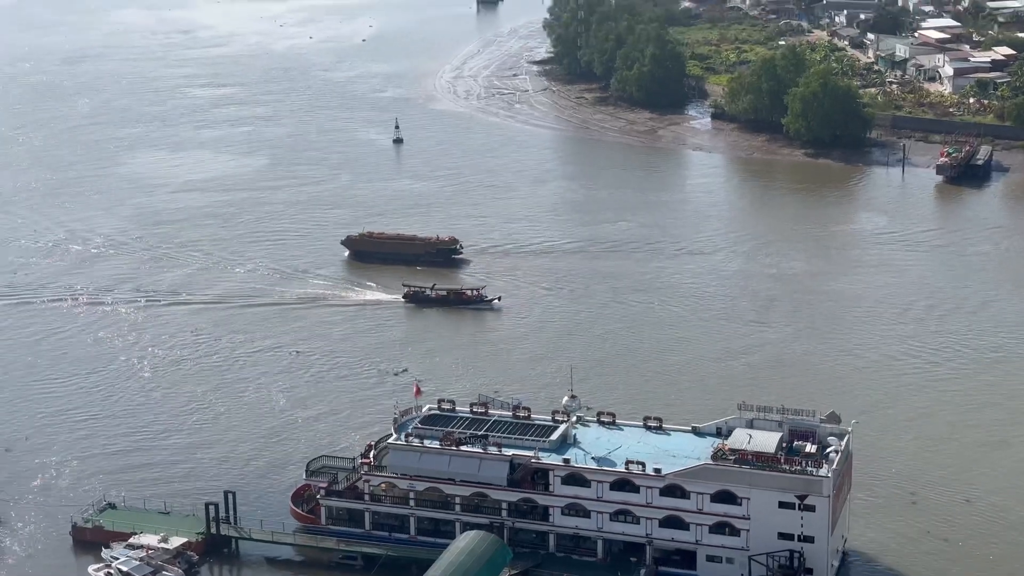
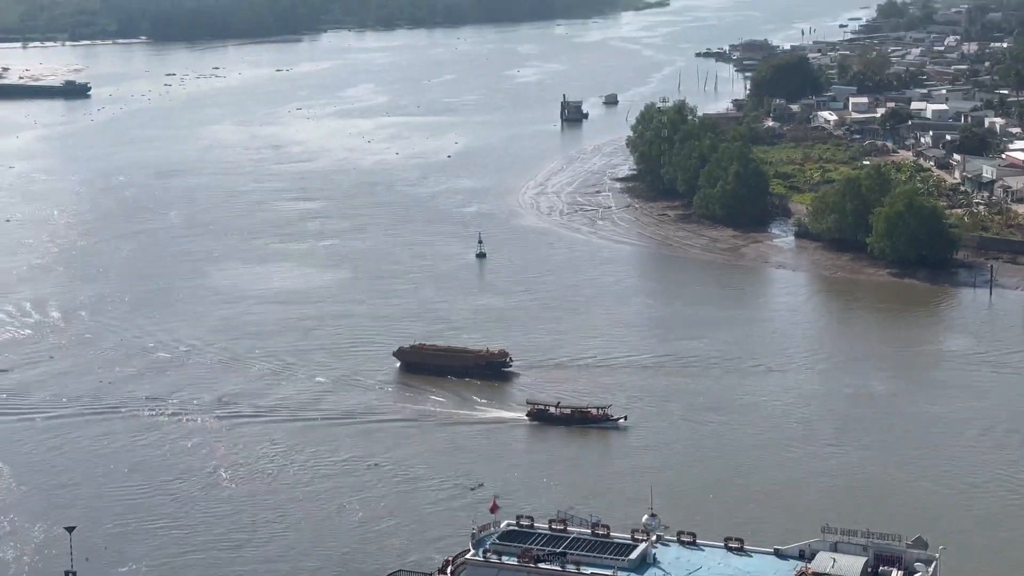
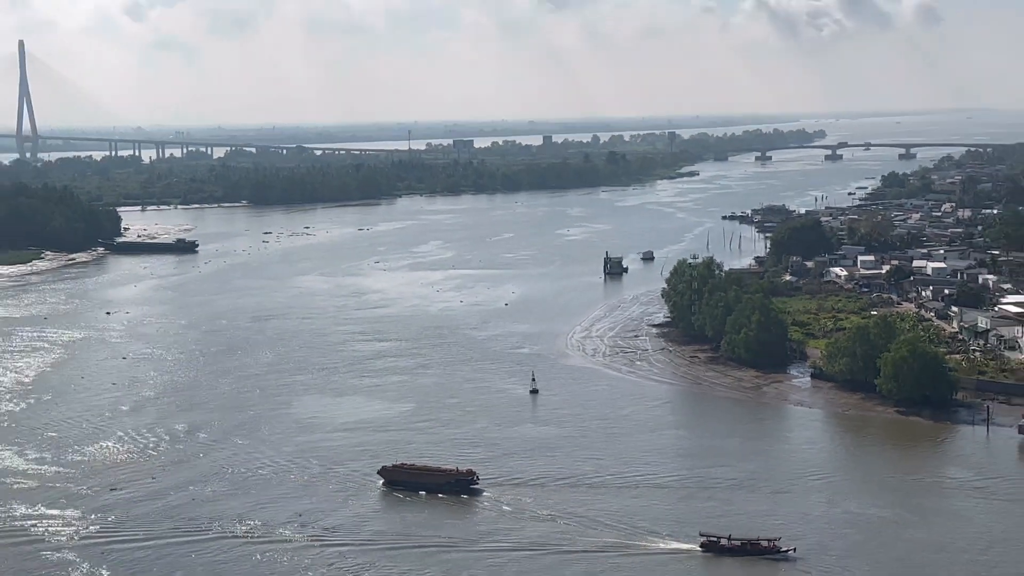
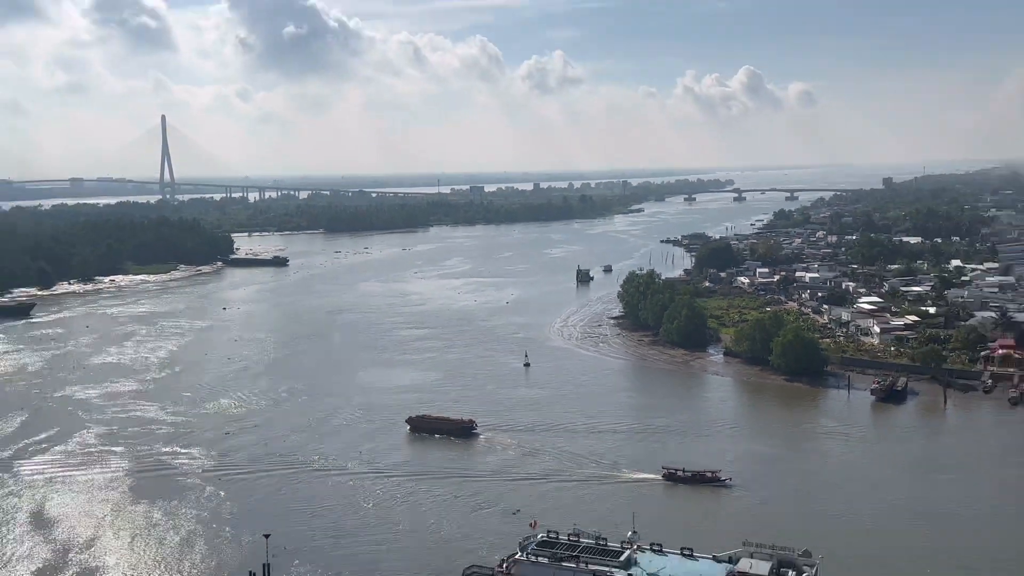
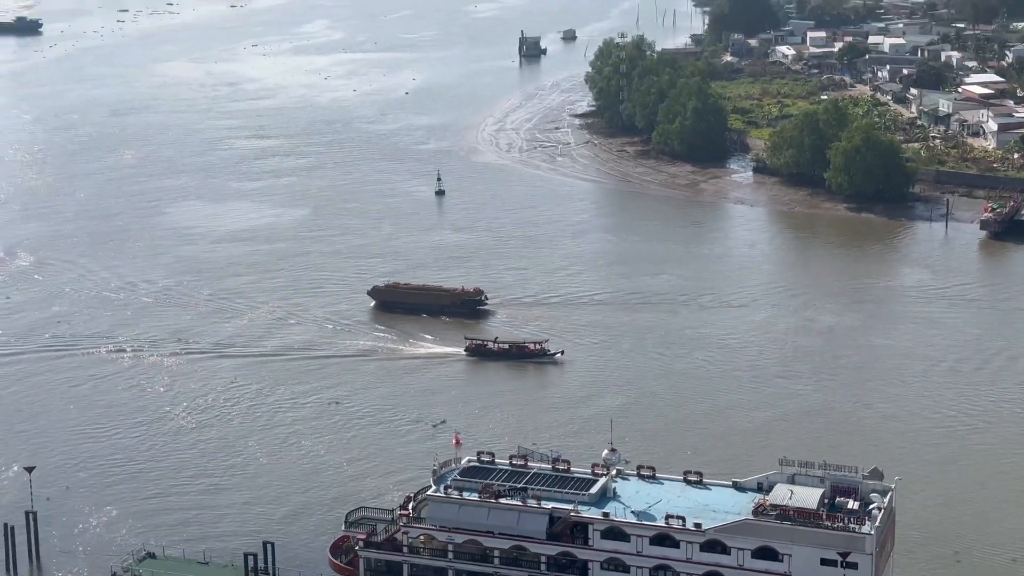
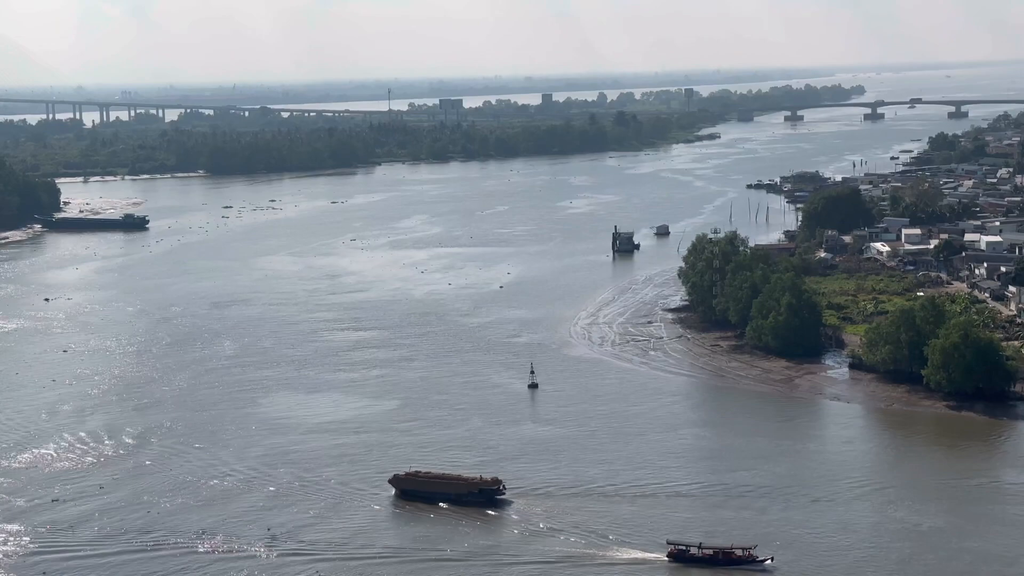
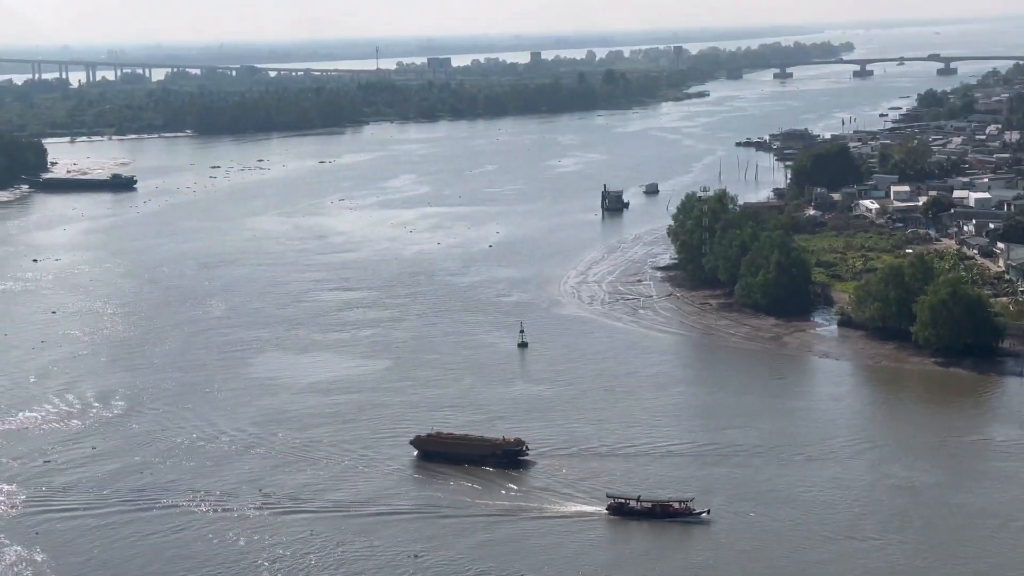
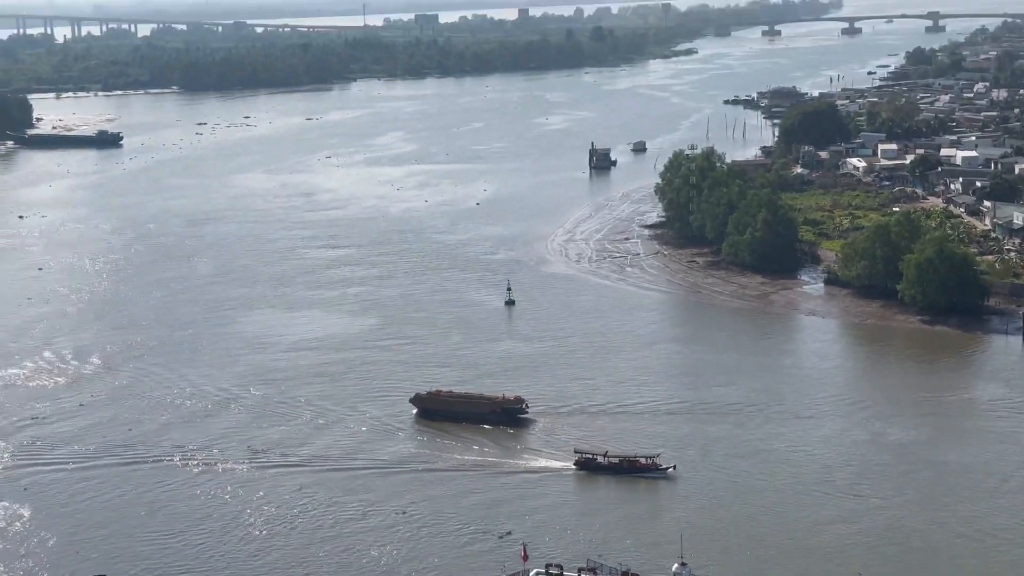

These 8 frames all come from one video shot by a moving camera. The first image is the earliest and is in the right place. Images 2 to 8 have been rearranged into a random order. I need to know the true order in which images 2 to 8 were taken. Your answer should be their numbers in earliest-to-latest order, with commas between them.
5, 2, 8, 7, 6, 3, 4
